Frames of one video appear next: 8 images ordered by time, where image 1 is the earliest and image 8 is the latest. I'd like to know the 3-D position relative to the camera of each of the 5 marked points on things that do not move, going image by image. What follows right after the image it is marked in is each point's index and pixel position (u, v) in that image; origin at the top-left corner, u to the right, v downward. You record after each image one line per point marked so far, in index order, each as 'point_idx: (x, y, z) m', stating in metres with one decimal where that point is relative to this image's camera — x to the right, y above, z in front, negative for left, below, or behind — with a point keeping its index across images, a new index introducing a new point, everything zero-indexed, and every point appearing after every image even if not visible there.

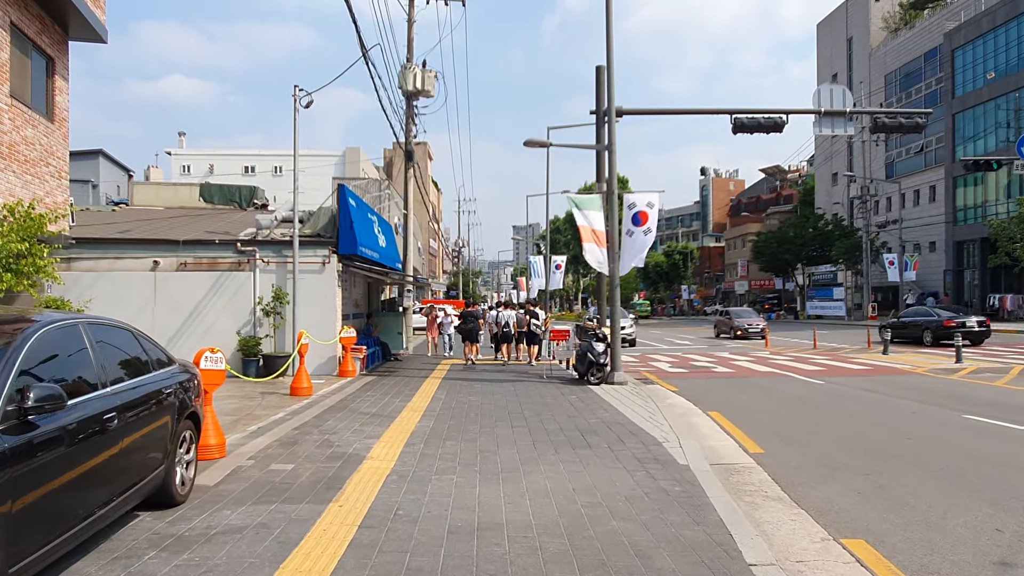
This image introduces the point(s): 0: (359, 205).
0: (-4.1, +2.2, +18.0) m
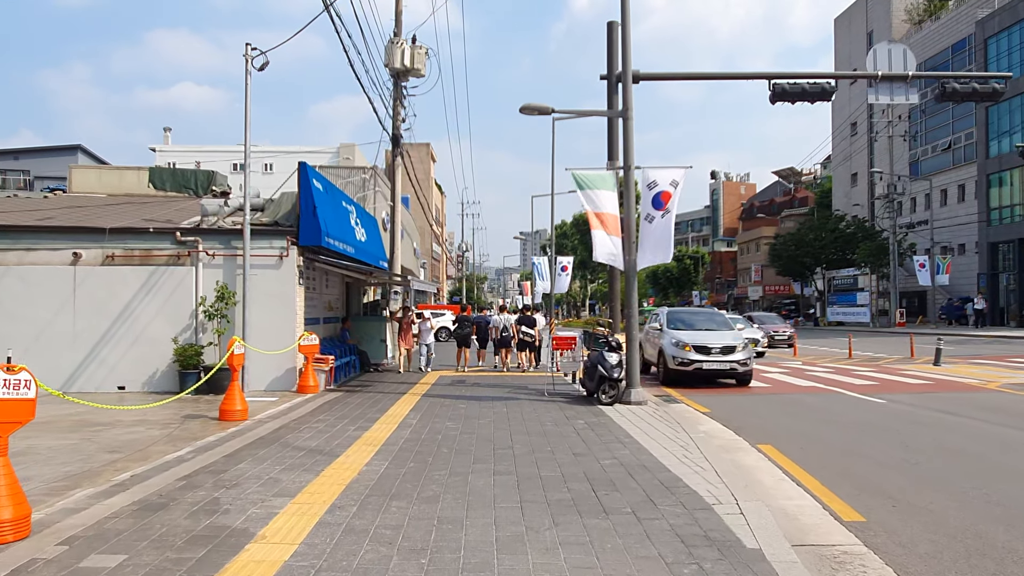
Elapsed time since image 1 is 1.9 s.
0: (-4.2, +2.2, +15.3) m
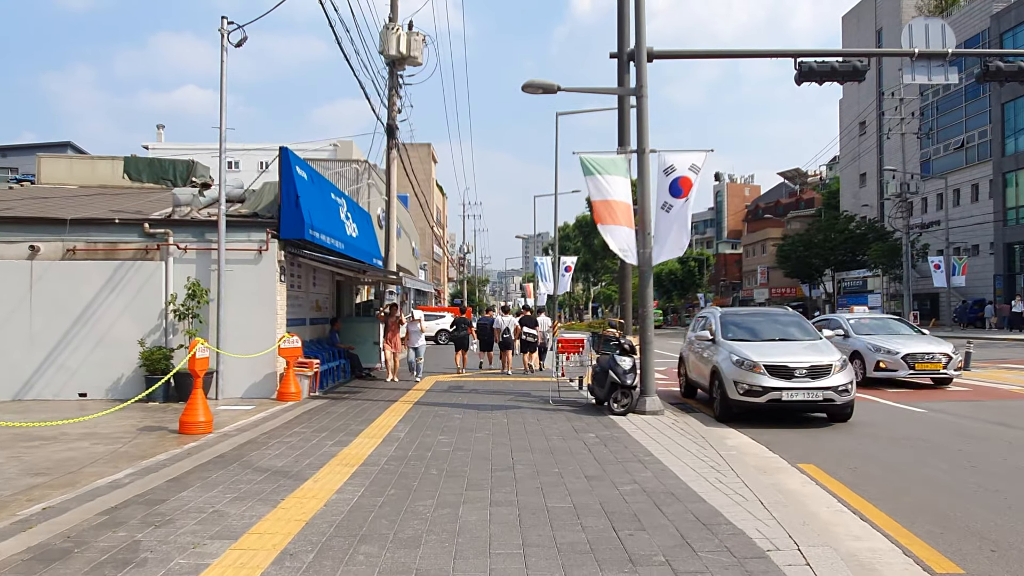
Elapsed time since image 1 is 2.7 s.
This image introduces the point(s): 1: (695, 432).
0: (-4.1, +2.3, +14.0) m
1: (+2.5, -2.0, +9.2) m
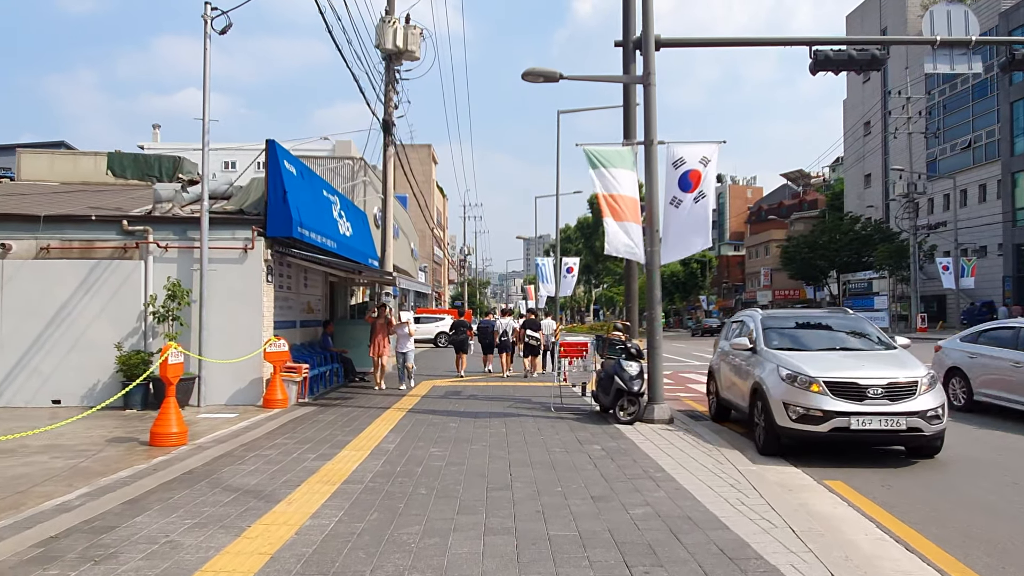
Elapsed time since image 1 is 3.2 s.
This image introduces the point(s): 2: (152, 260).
0: (-4.1, +2.2, +13.4) m
1: (+2.5, -2.0, +8.6) m
2: (-6.1, +0.5, +11.7) m
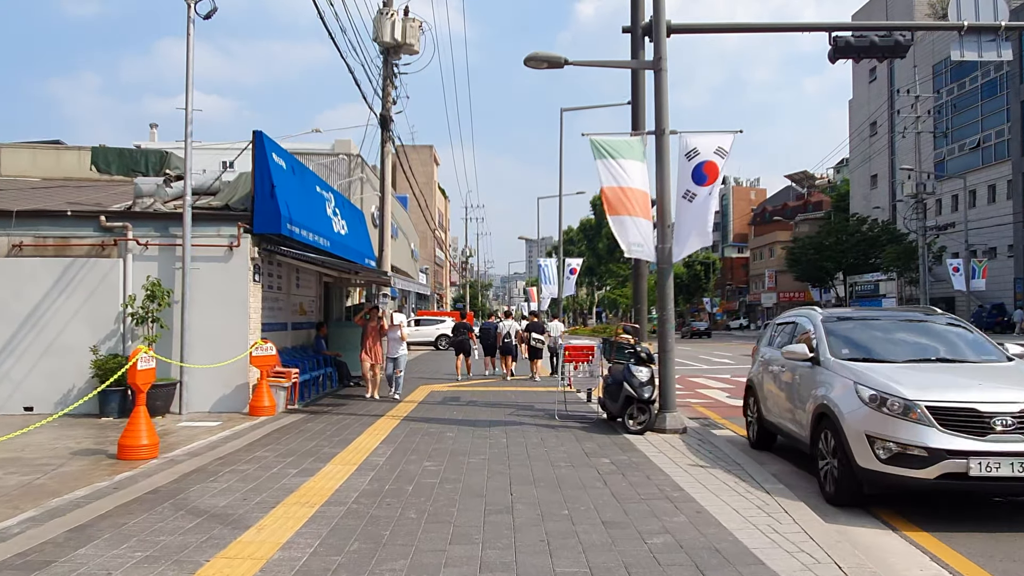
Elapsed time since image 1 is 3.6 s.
0: (-4.1, +2.2, +12.7) m
1: (+2.5, -1.9, +7.8) m
2: (-6.1, +0.5, +11.0) m
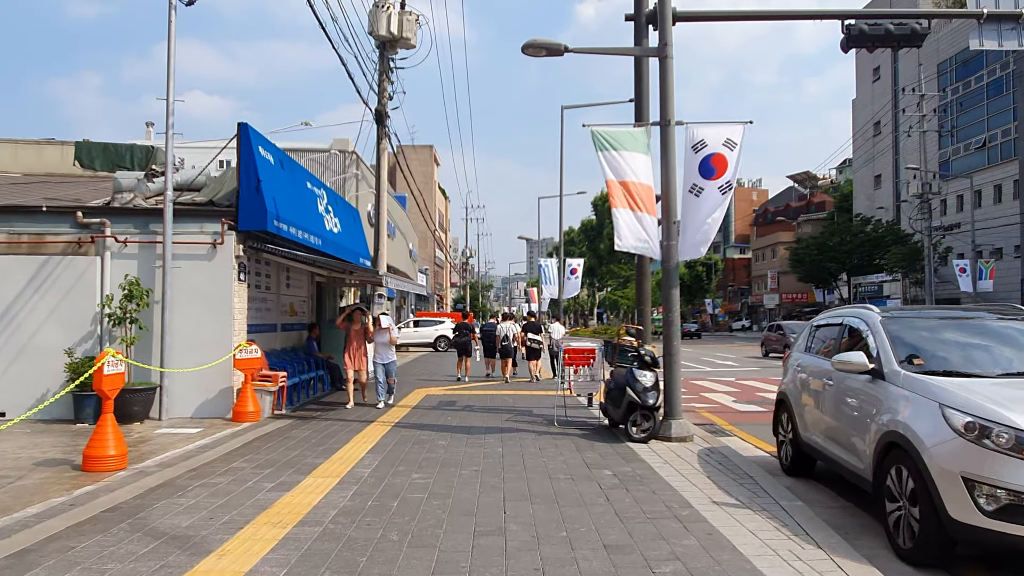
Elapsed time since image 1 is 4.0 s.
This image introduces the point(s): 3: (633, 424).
0: (-4.2, +2.2, +12.2) m
1: (+2.4, -1.9, +7.3) m
2: (-6.1, +0.5, +10.5) m
3: (+1.6, -1.8, +9.2) m
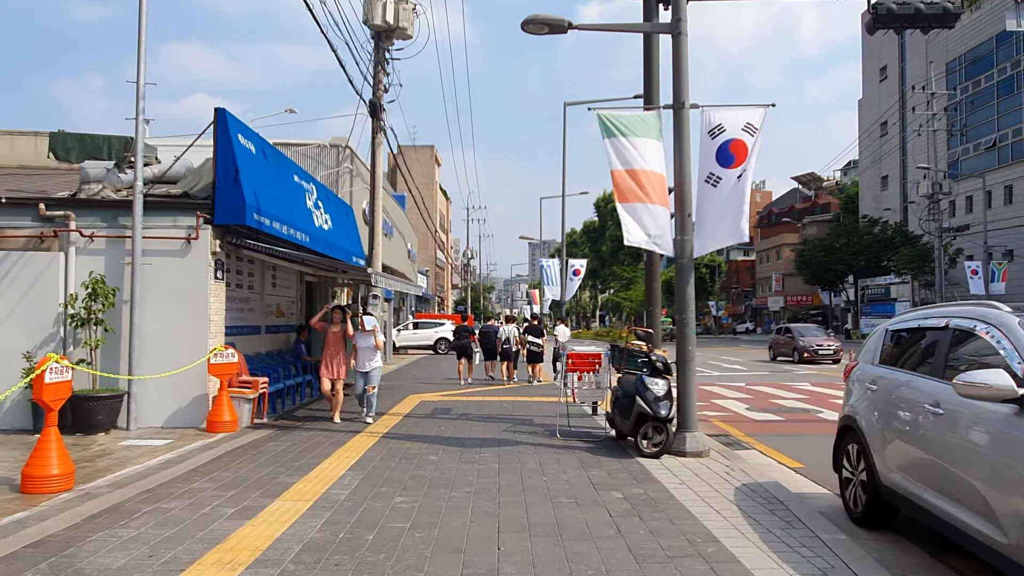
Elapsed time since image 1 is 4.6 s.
0: (-4.2, +2.3, +11.4) m
1: (+2.4, -1.9, +6.5) m
2: (-6.2, +0.5, +9.6) m
3: (+1.6, -1.8, +8.3) m
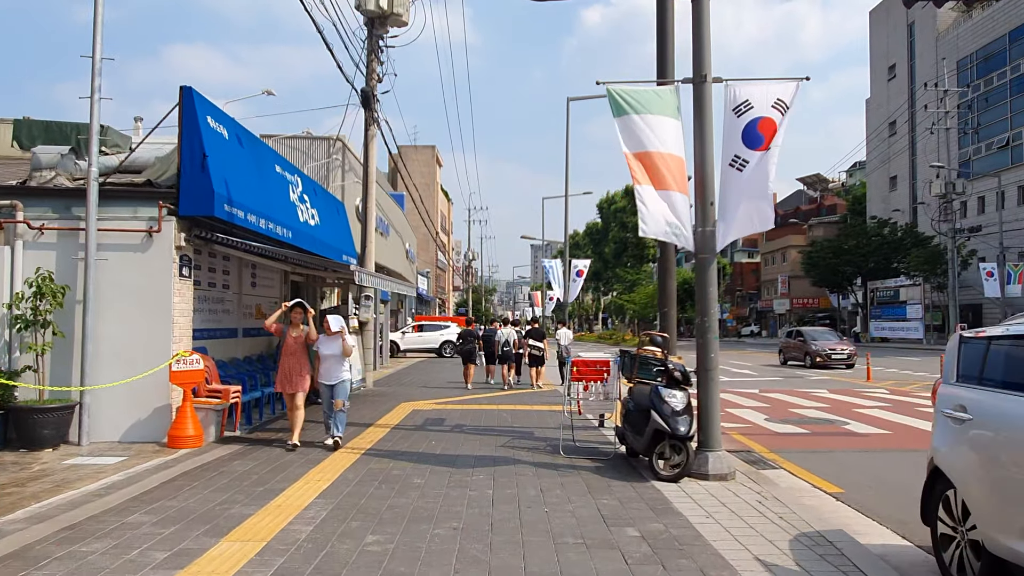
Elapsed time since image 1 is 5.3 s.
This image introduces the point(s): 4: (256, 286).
0: (-4.2, +2.3, +10.4) m
1: (+2.4, -1.9, +5.4) m
2: (-6.2, +0.5, +8.6) m
3: (+1.6, -1.8, +7.3) m
4: (-4.7, 0.0, +12.5) m
